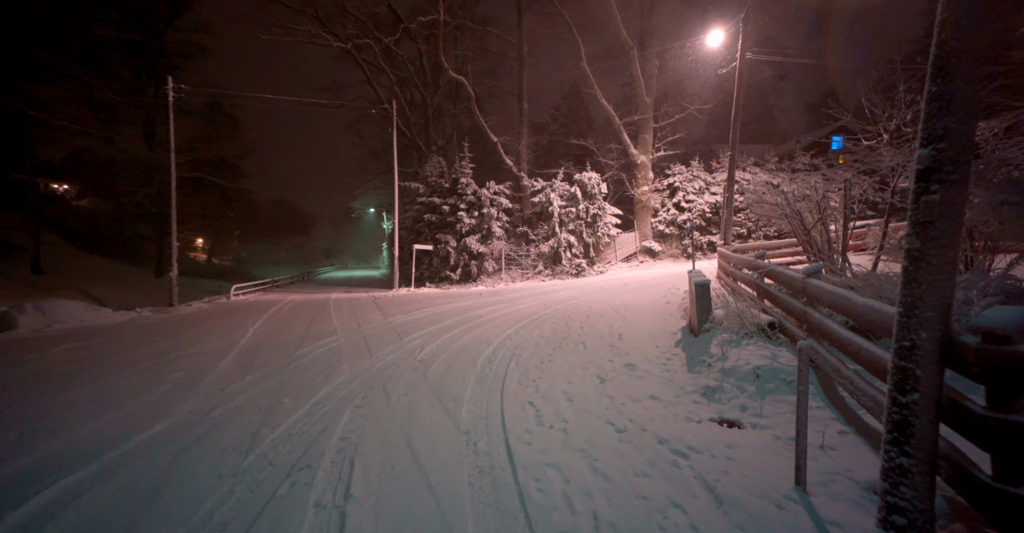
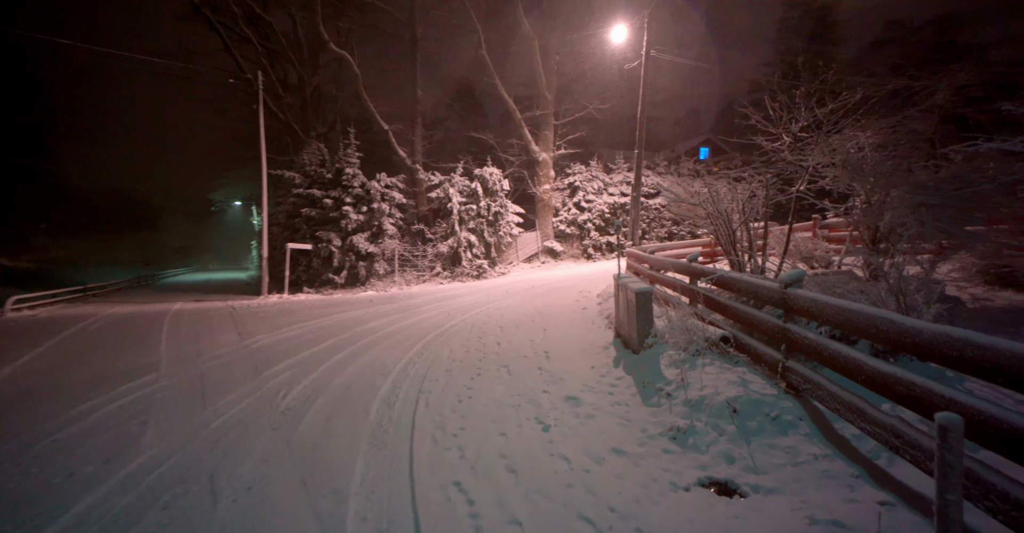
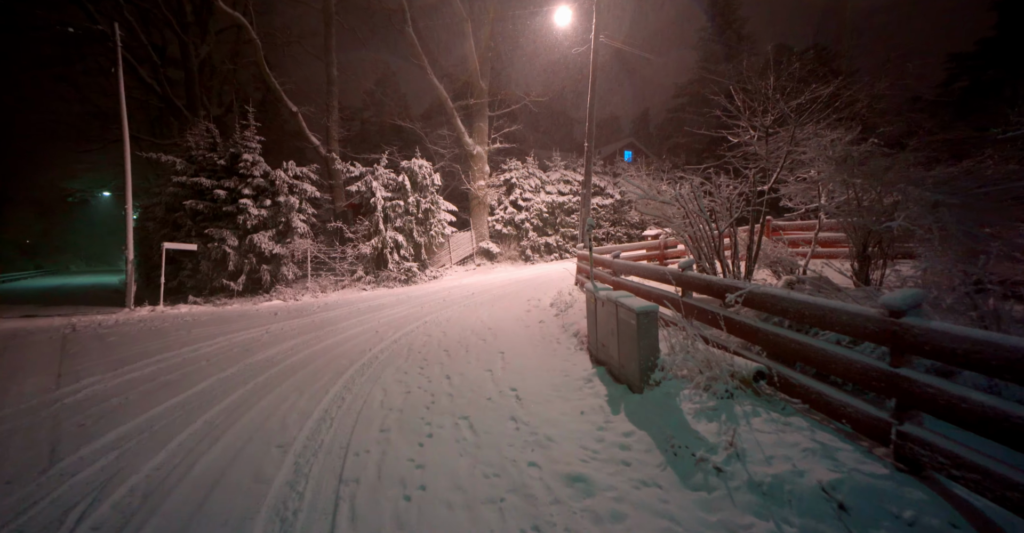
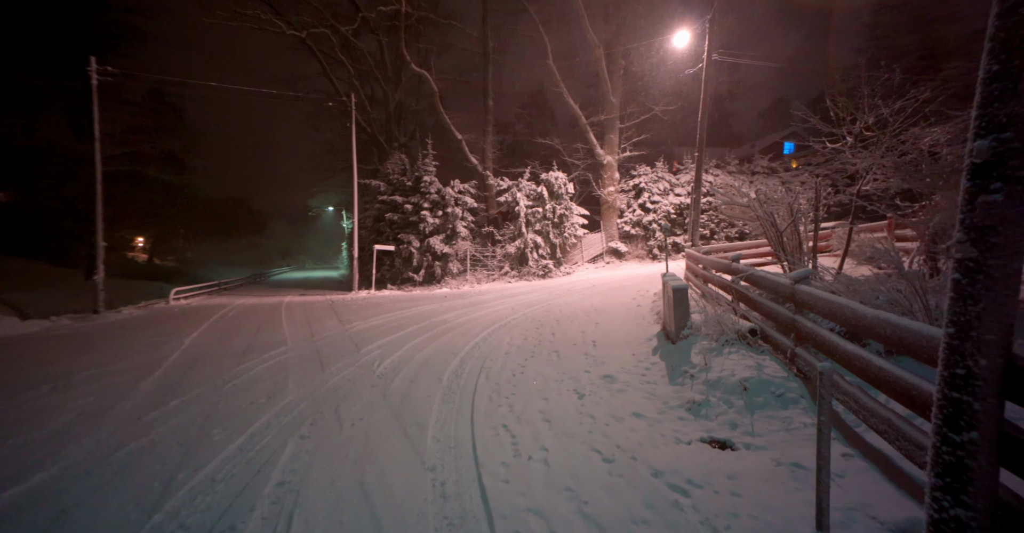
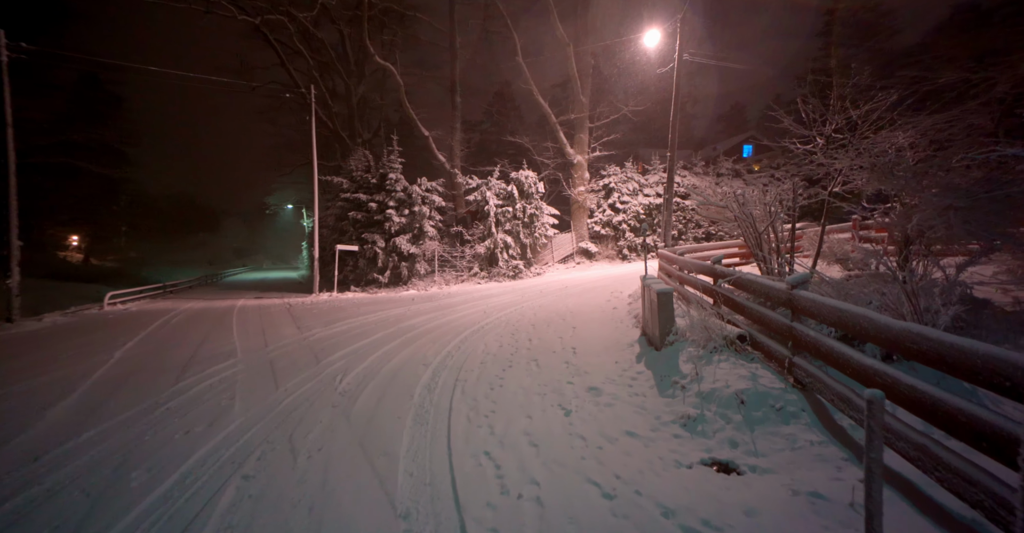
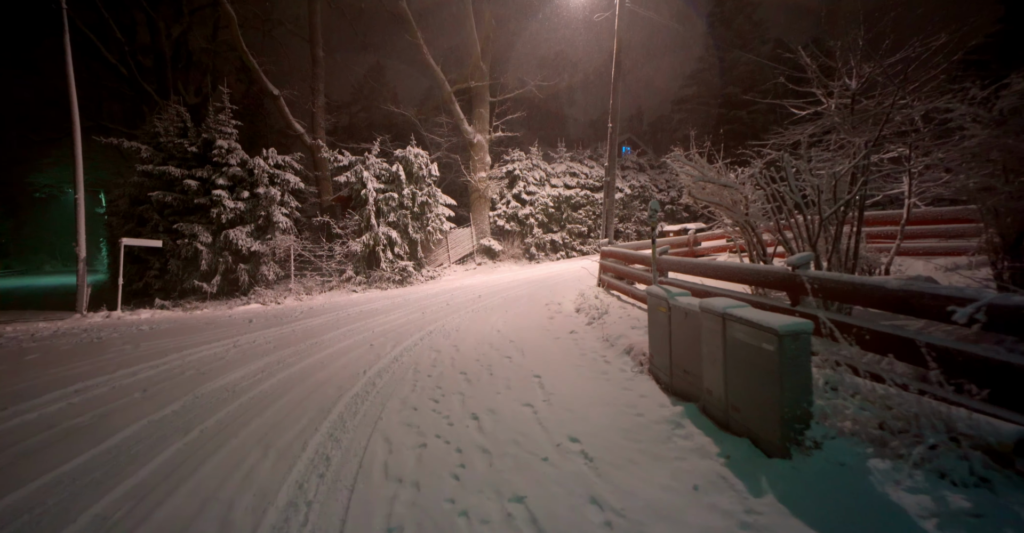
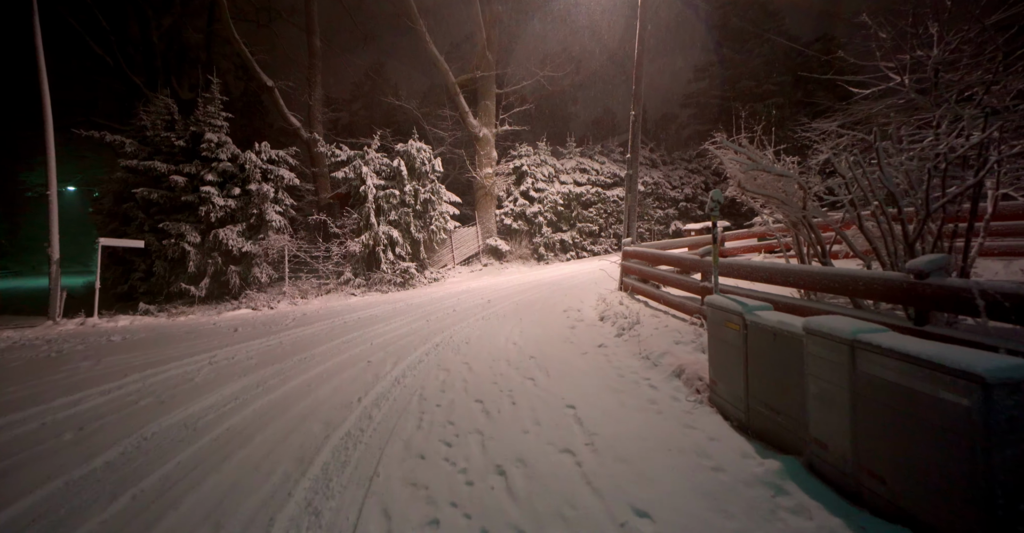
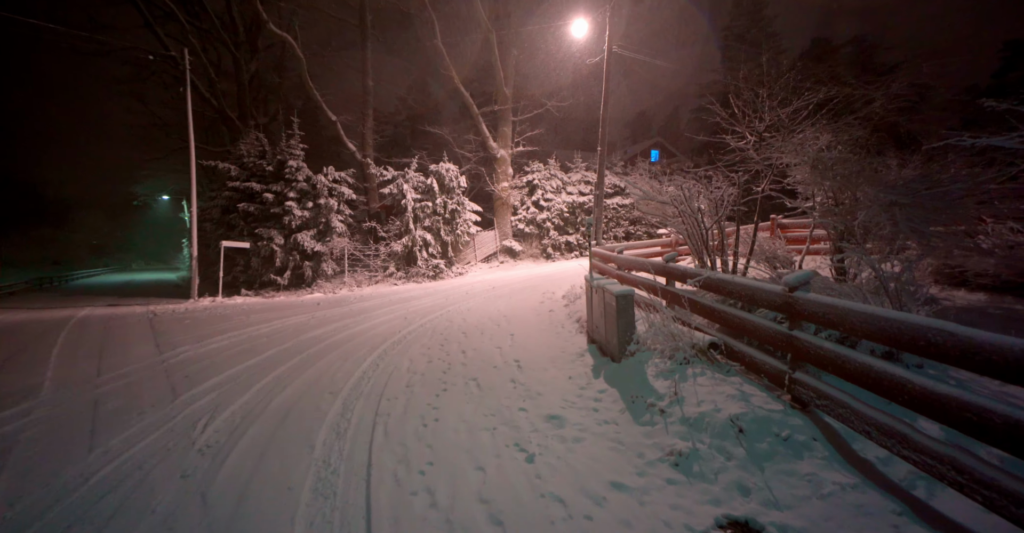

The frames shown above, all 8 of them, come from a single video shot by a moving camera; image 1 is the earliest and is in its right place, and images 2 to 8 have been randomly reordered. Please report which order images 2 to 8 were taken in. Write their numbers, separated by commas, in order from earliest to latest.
4, 5, 2, 8, 3, 6, 7
